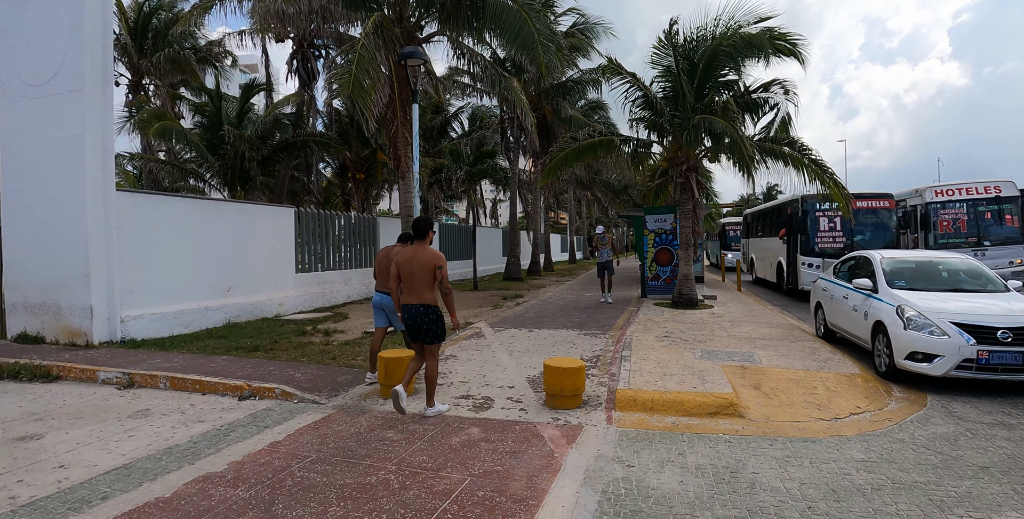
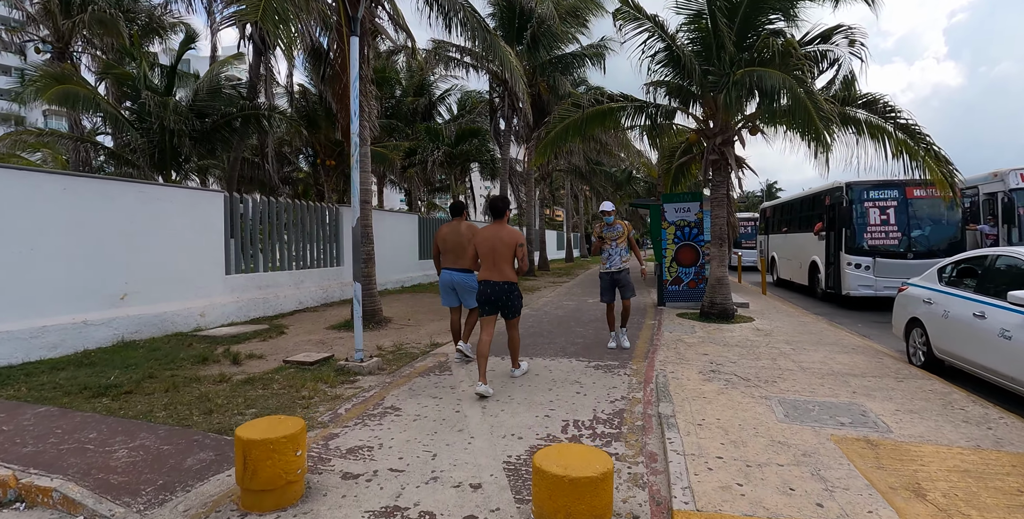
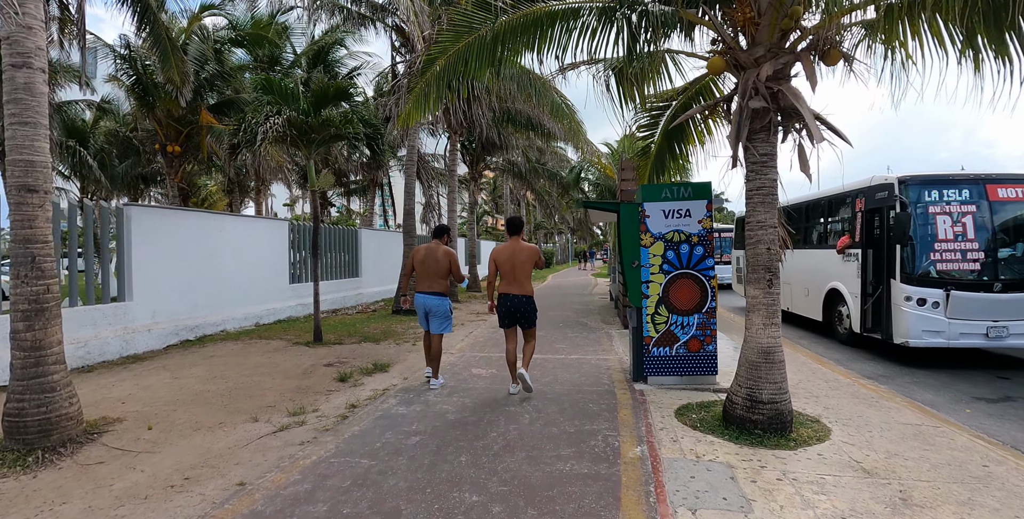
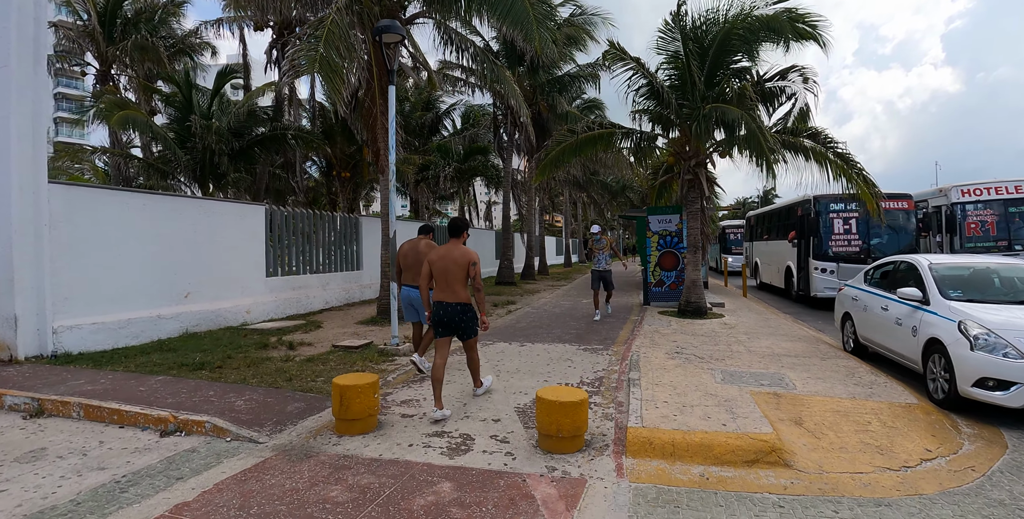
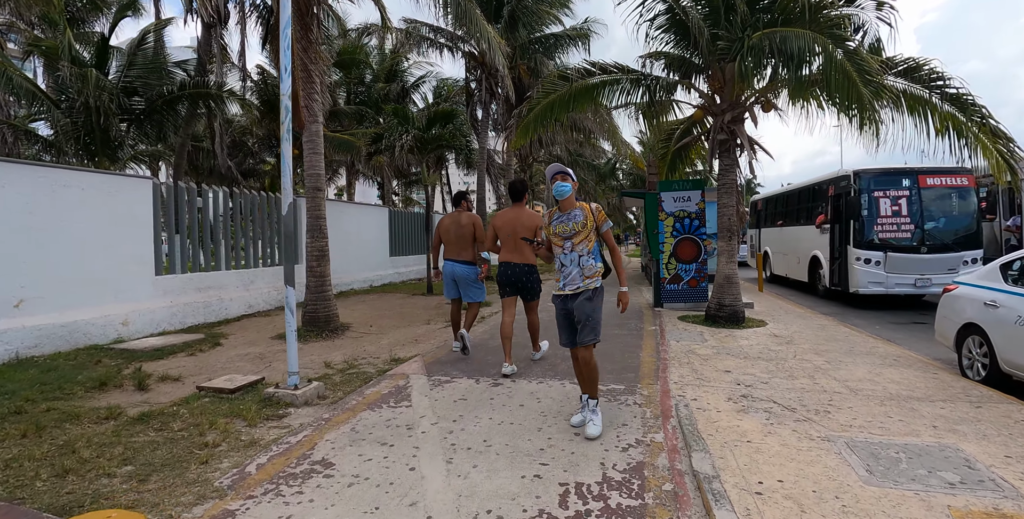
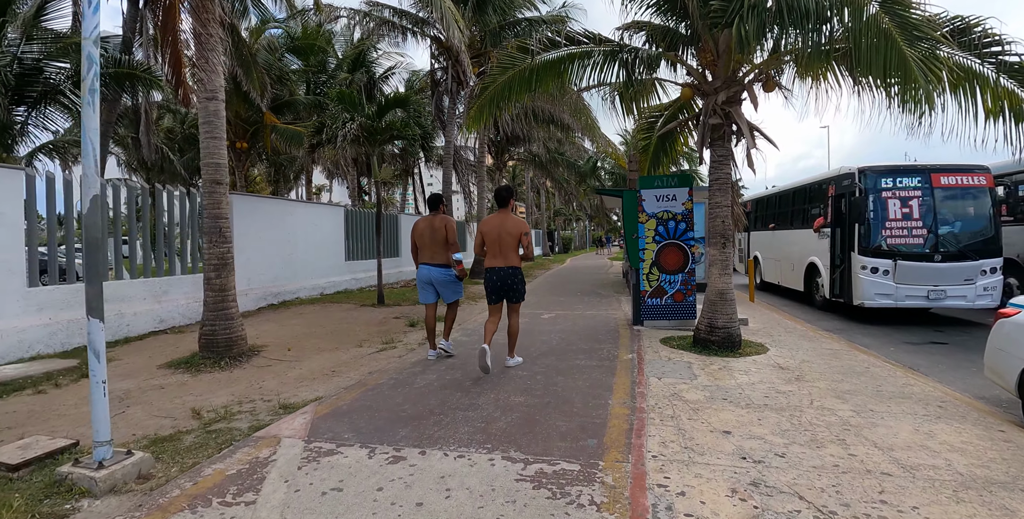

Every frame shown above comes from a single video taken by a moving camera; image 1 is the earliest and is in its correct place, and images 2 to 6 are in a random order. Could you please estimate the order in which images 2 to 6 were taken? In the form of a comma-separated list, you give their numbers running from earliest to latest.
4, 2, 5, 6, 3
